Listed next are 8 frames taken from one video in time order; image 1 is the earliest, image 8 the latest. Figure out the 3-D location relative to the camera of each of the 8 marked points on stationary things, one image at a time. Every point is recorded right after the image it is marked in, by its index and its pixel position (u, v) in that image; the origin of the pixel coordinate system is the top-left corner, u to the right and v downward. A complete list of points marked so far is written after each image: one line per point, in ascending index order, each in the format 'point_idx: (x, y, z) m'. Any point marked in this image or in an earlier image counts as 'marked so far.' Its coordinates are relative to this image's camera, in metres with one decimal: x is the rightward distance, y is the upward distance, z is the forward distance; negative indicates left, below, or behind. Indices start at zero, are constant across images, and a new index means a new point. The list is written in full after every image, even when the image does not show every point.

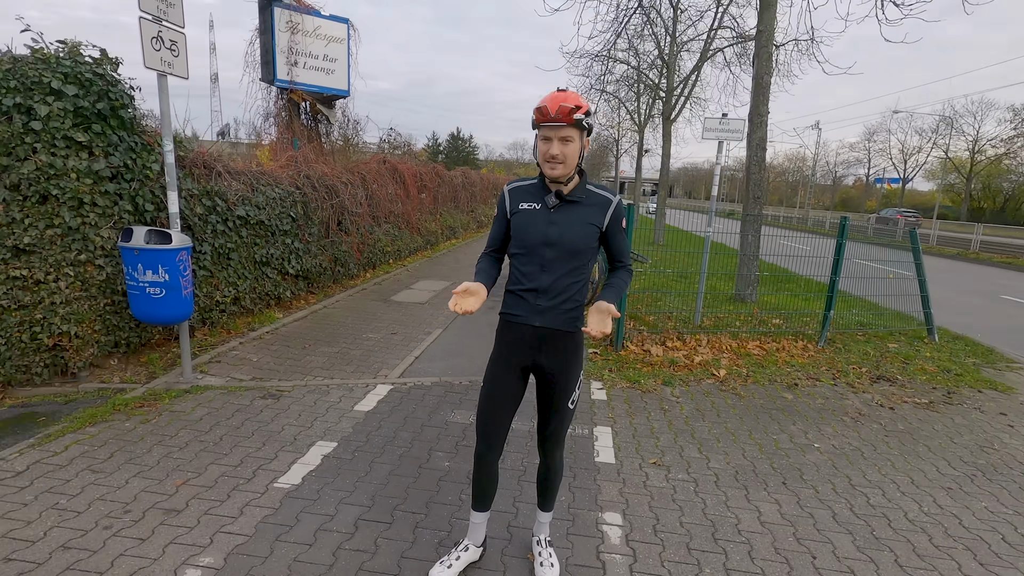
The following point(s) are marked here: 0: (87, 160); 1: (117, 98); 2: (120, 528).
0: (-3.4, +1.0, +4.3) m
1: (-3.3, +1.6, +4.4) m
2: (-2.0, -1.2, +2.8) m
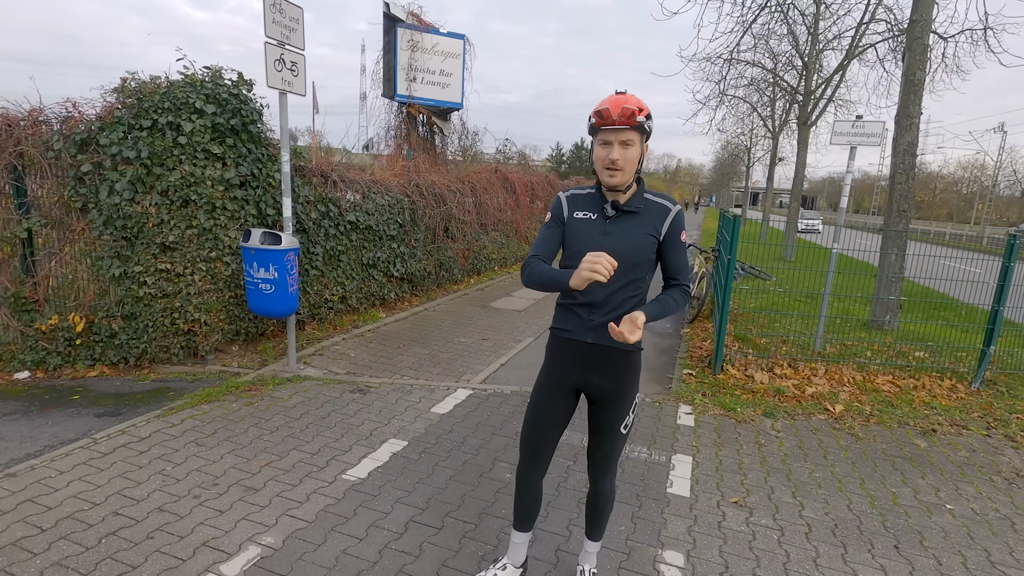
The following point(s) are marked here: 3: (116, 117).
0: (-2.7, +1.1, +4.9) m
1: (-2.5, +1.6, +5.0) m
2: (-1.8, -1.2, +3.1) m
3: (-3.4, +1.5, +4.6) m
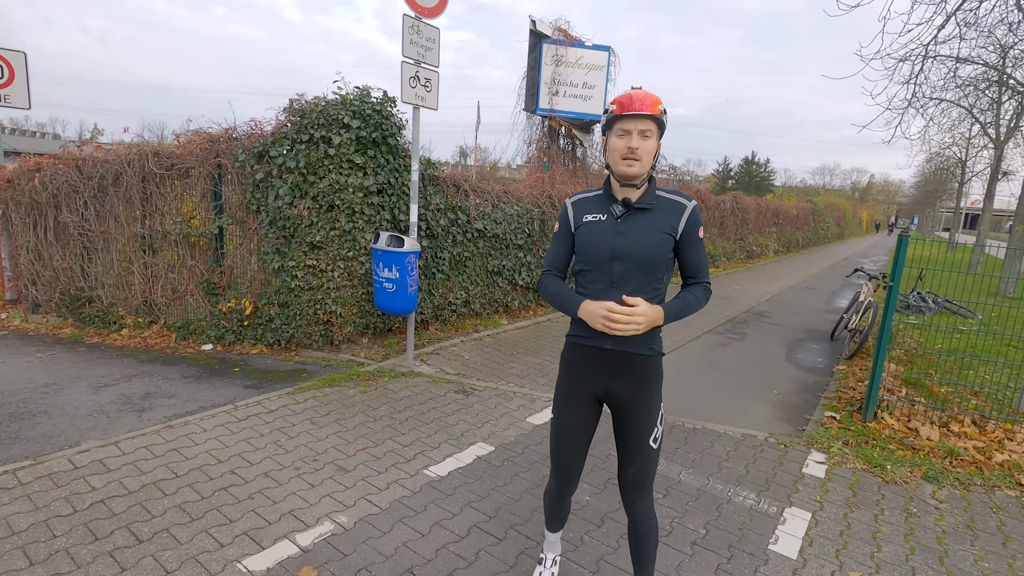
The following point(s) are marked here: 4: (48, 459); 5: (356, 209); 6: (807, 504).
0: (-1.5, +1.1, +5.4) m
1: (-1.3, +1.6, +5.5) m
2: (-1.3, -1.2, +3.4) m
3: (-2.3, +1.6, +5.3) m
4: (-2.9, -1.1, +3.3) m
5: (-1.6, +0.8, +5.4) m
6: (+1.9, -1.4, +3.5) m
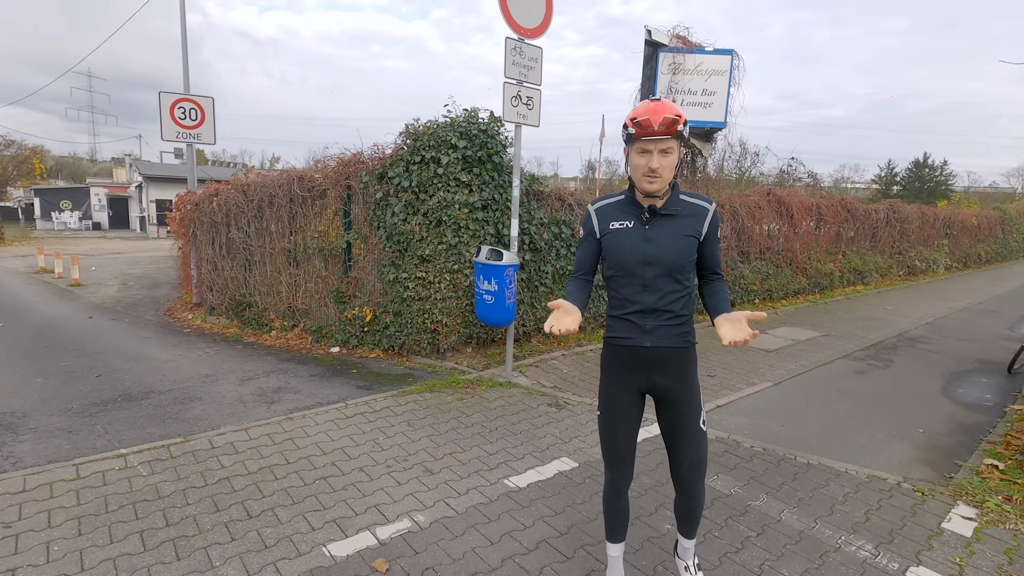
0: (-0.5, +1.0, +5.7) m
1: (-0.2, +1.5, +5.7) m
2: (-0.8, -1.2, +3.6) m
3: (-1.2, +1.4, +5.8) m
4: (-2.3, -1.1, +3.9) m
5: (-0.5, +0.7, +5.7) m
6: (+2.4, -1.5, +3.0) m
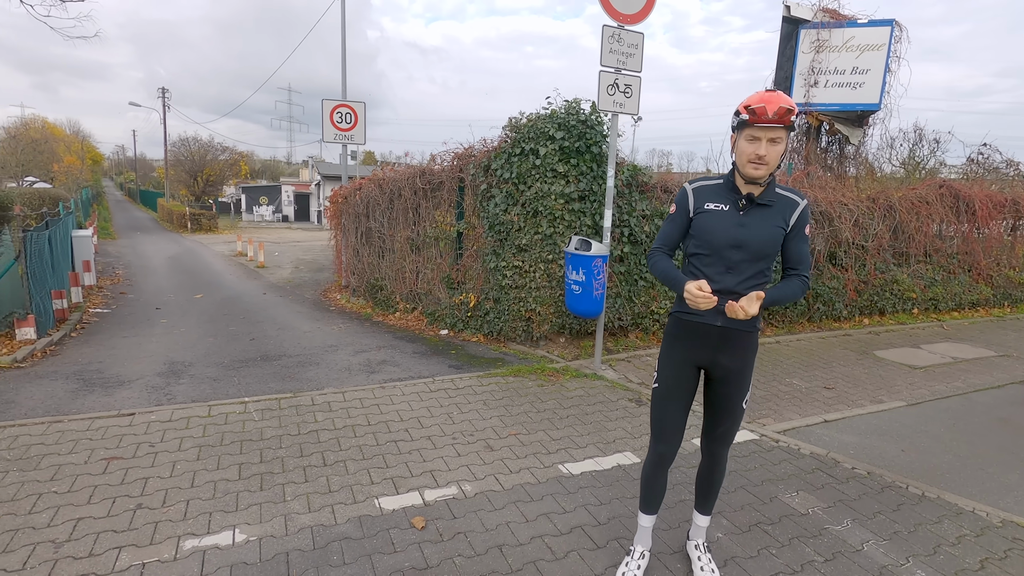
0: (+0.6, +1.1, +5.7) m
1: (+0.8, +1.6, +5.7) m
2: (-0.4, -1.1, +3.8) m
3: (-0.1, +1.6, +6.0) m
4: (-1.8, -0.9, +4.5) m
5: (+0.5, +0.8, +5.8) m
6: (+2.5, -1.6, +2.4) m
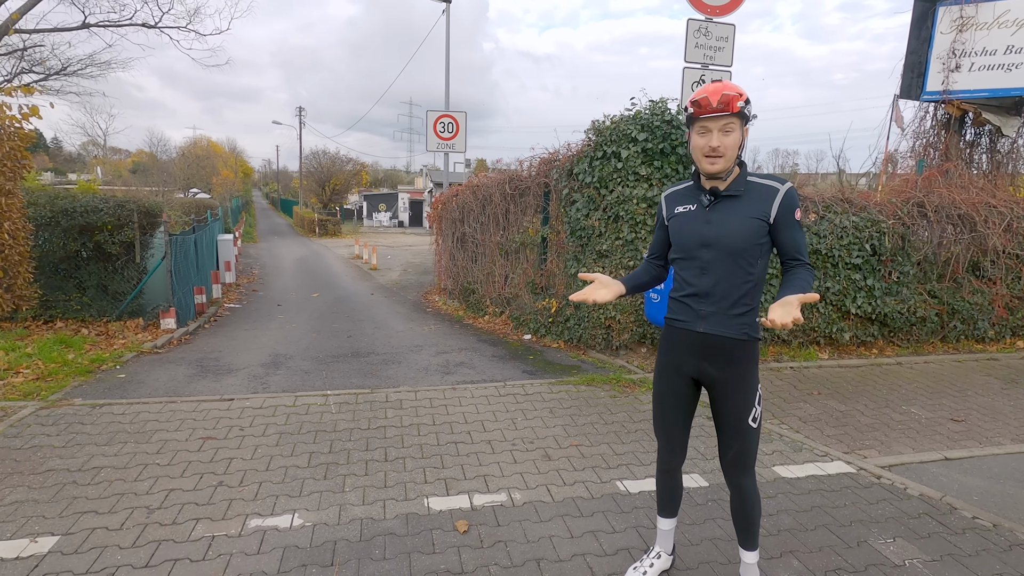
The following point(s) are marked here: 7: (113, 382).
0: (+1.4, +1.0, +5.5) m
1: (+1.7, +1.5, +5.4) m
2: (0.0, -1.1, +3.8) m
3: (+0.8, +1.5, +5.9) m
4: (-1.2, -0.9, +4.7) m
5: (+1.3, +0.7, +5.5) m
6: (+2.6, -1.6, +1.8) m
7: (-3.6, -0.9, +4.8) m
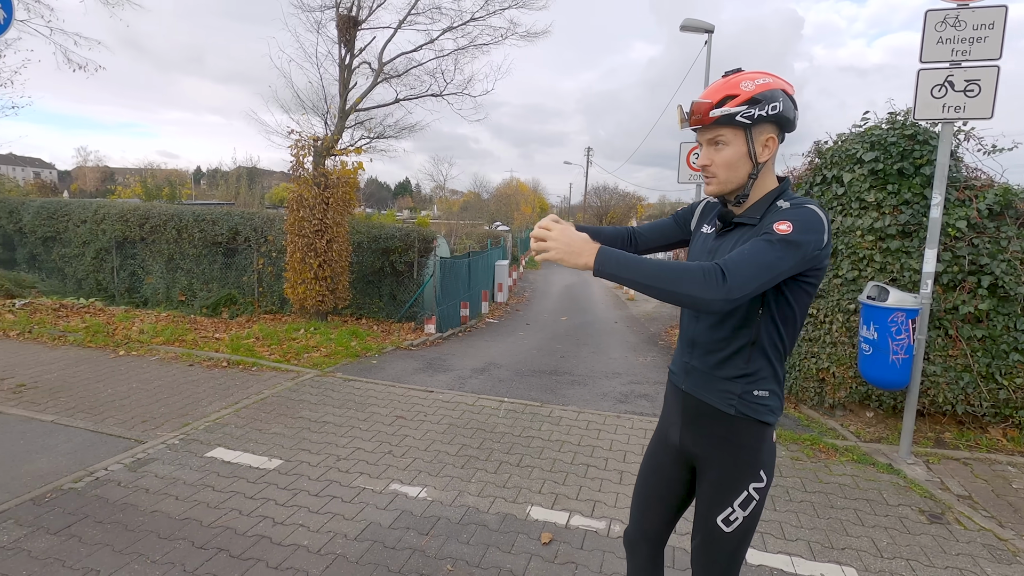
0: (+3.1, +0.6, +4.5) m
1: (+3.4, +1.1, +4.3) m
2: (+0.9, -1.4, +3.7) m
3: (+2.9, +1.1, +5.2) m
4: (+0.3, -1.1, +5.1) m
5: (+3.0, +0.3, +4.6) m
6: (+2.1, -1.8, +0.6) m
7: (-1.7, -0.9, +6.4) m
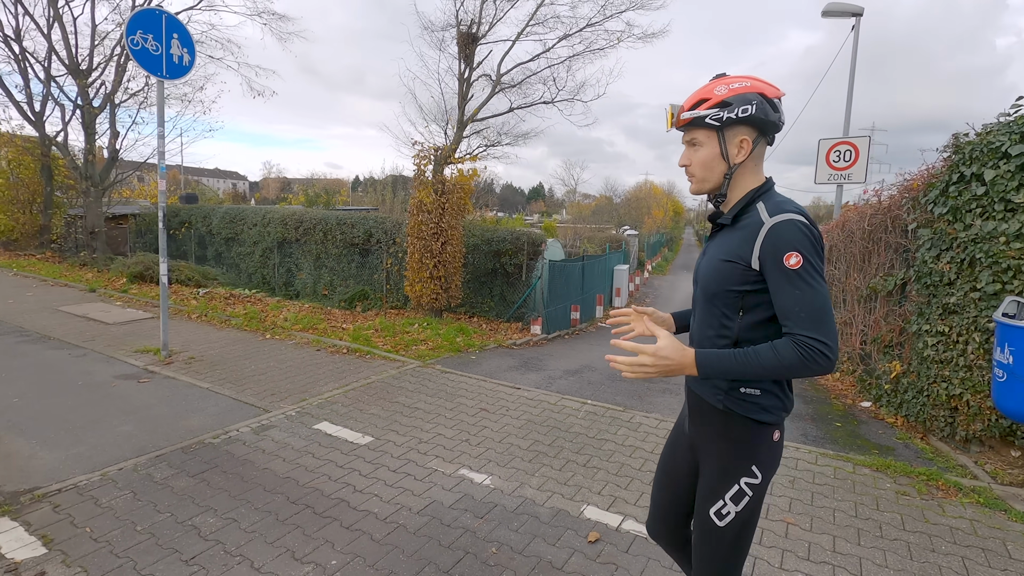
0: (+3.7, +0.5, +3.8) m
1: (+3.9, +1.0, +3.6) m
2: (+1.3, -1.4, +3.5) m
3: (+3.7, +1.0, +4.6) m
4: (+1.1, -1.2, +5.0) m
5: (+3.7, +0.2, +3.9) m
6: (+1.7, -1.9, +0.3) m
7: (-0.6, -0.9, +6.8) m
